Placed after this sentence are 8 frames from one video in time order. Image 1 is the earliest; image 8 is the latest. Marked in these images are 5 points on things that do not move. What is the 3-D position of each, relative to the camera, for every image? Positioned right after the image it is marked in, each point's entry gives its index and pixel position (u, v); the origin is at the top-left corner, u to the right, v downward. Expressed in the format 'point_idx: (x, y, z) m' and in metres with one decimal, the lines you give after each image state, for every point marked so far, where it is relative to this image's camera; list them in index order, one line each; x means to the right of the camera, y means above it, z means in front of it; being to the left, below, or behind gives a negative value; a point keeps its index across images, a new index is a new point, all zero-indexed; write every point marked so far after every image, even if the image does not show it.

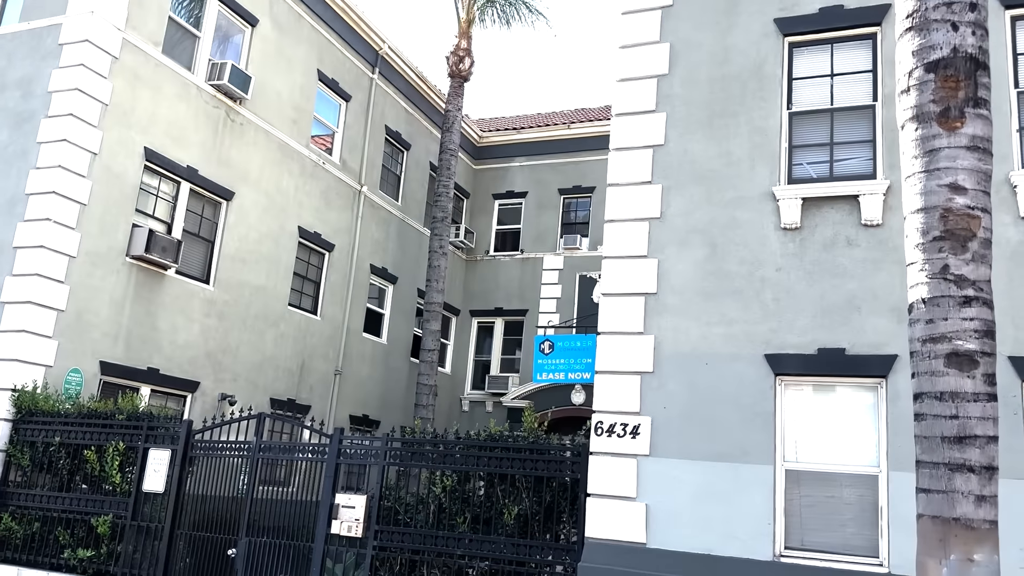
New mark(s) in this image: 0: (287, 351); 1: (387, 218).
0: (-4.0, -1.1, +16.2) m
1: (-2.6, +1.5, +19.5) m
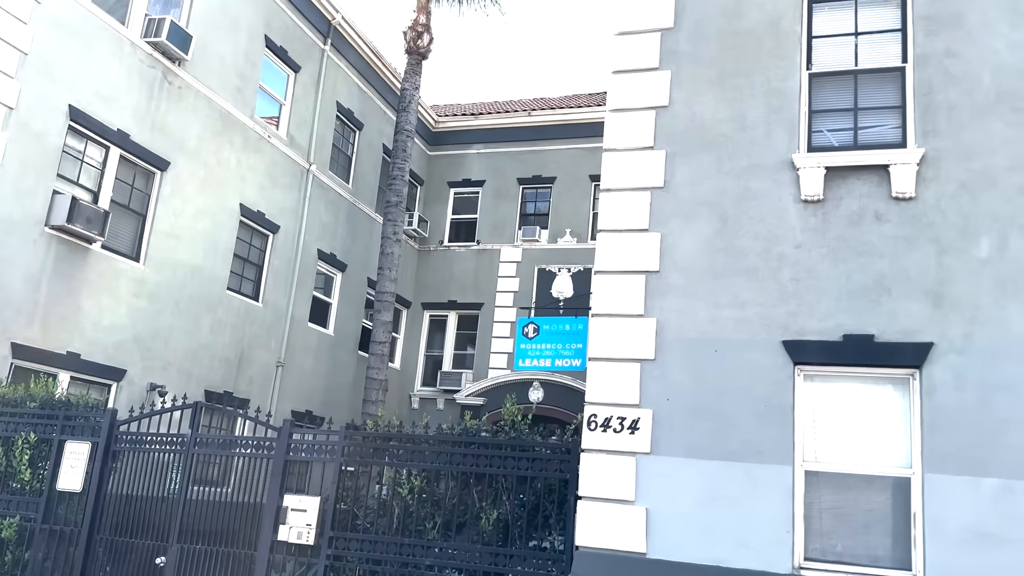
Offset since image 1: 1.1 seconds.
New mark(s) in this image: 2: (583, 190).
0: (-4.7, -0.8, +14.9) m
1: (-3.5, +1.8, +18.2) m
2: (+1.6, +2.2, +20.5) m
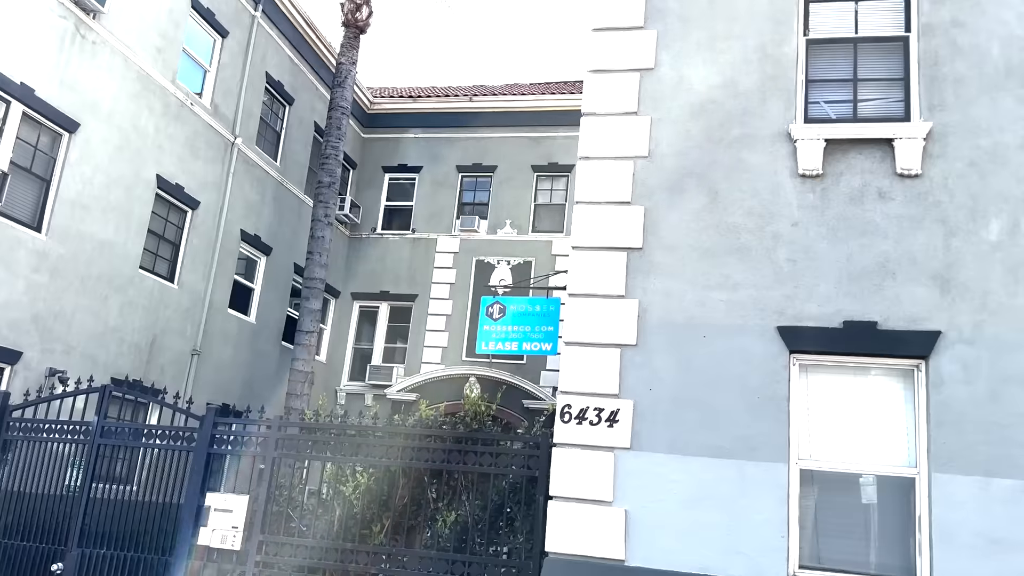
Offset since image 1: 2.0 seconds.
0: (-5.6, -0.5, +13.5) m
1: (-4.6, +2.0, +17.0) m
2: (+0.3, +2.3, +19.7) m
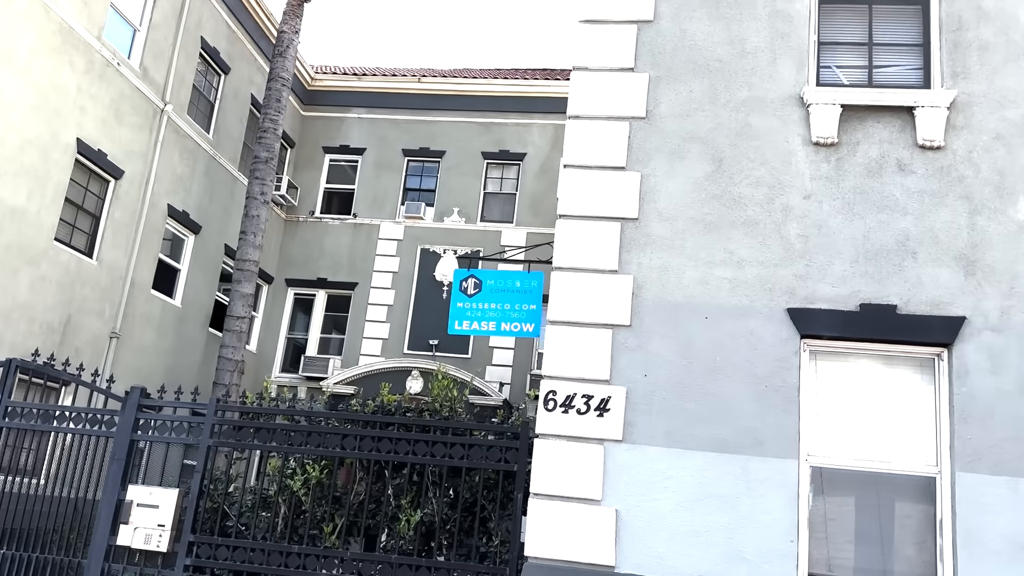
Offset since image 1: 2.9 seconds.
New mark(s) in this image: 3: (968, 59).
0: (-6.2, -0.2, +12.3) m
1: (-5.5, +2.4, +15.8) m
2: (-0.8, +2.5, +18.9) m
3: (+3.1, +1.6, +6.3) m
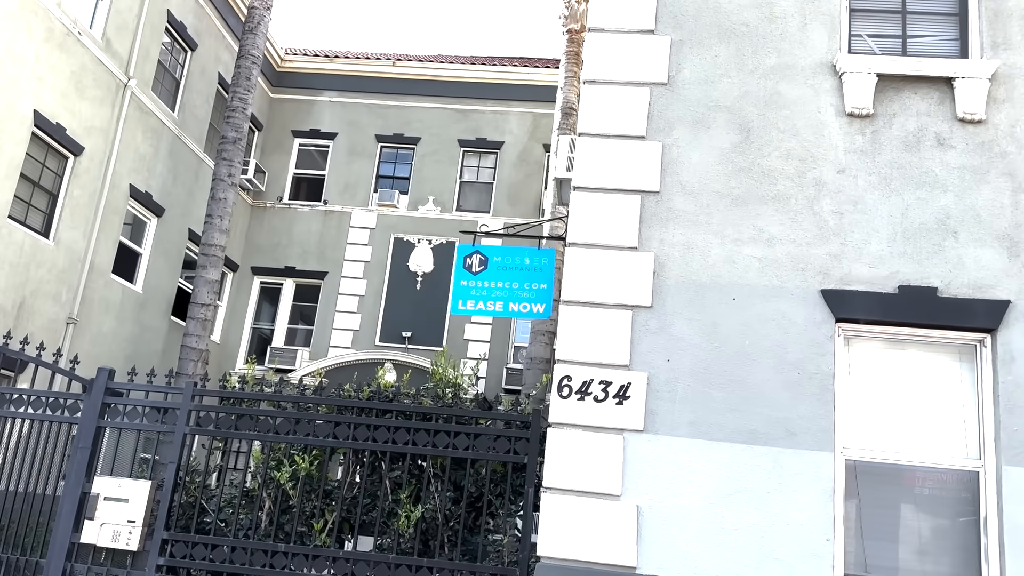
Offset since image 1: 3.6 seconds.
0: (-6.4, +0.1, +11.5) m
1: (-5.8, +2.6, +15.0) m
2: (-1.3, +2.6, +18.4) m
3: (+3.2, +1.7, +5.9) m
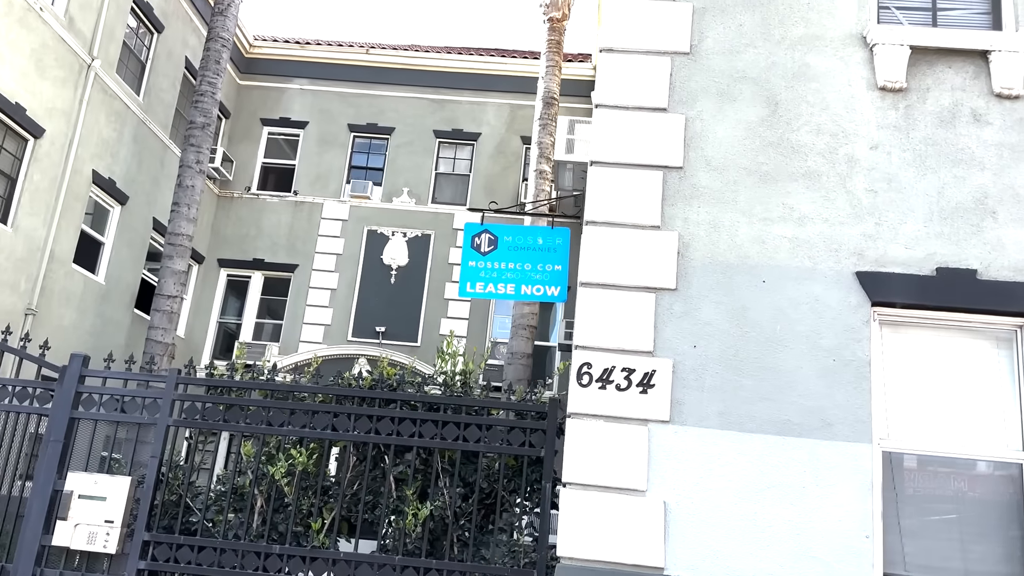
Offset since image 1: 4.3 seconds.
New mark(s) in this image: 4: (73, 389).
0: (-6.6, +0.2, +10.8) m
1: (-6.1, +2.7, +14.4) m
2: (-1.7, +2.8, +17.9) m
3: (+3.3, +1.8, +5.7) m
4: (-2.6, -0.6, +5.4) m
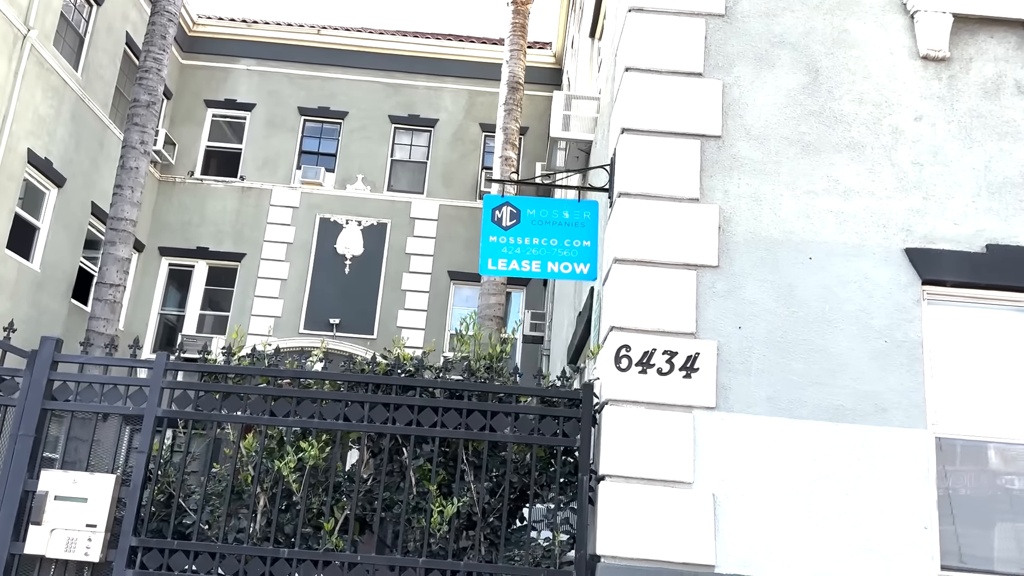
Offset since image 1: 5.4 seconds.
0: (-6.8, +0.4, +9.8) m
1: (-6.6, +2.9, +13.4) m
2: (-2.5, +2.9, +17.3) m
3: (+3.4, +1.9, +5.5) m
4: (-2.4, -0.5, +4.7) m
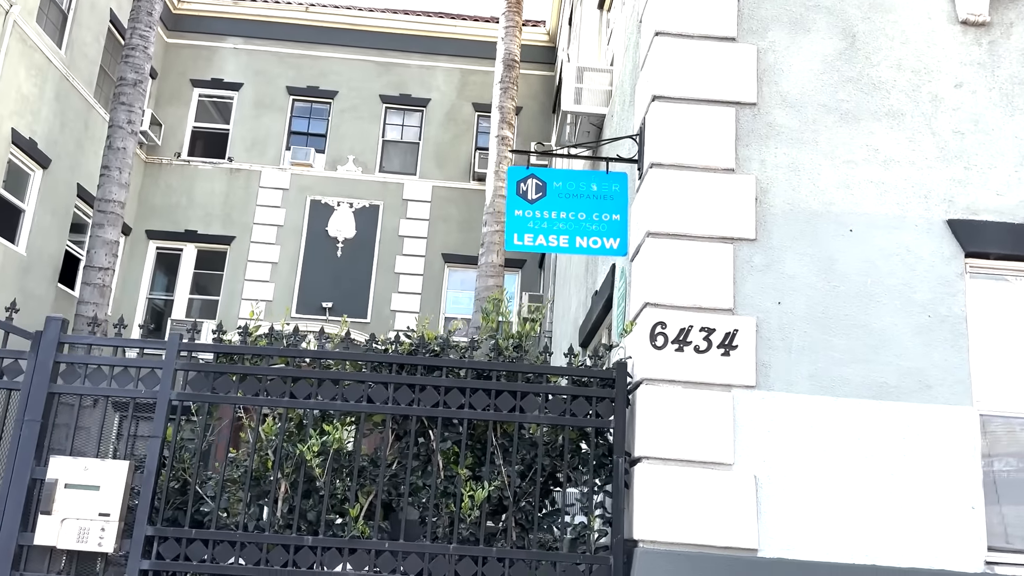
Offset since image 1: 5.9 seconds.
0: (-6.8, +0.6, +9.5) m
1: (-6.7, +3.1, +13.0) m
2: (-2.6, +3.2, +17.0) m
3: (+3.6, +2.1, +5.3) m
4: (-2.3, -0.3, +4.5) m
